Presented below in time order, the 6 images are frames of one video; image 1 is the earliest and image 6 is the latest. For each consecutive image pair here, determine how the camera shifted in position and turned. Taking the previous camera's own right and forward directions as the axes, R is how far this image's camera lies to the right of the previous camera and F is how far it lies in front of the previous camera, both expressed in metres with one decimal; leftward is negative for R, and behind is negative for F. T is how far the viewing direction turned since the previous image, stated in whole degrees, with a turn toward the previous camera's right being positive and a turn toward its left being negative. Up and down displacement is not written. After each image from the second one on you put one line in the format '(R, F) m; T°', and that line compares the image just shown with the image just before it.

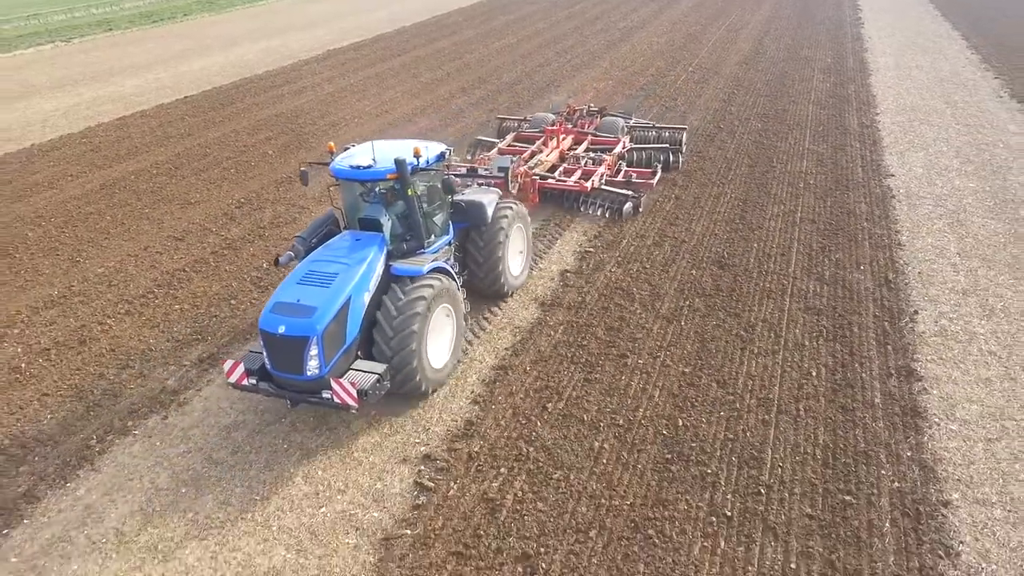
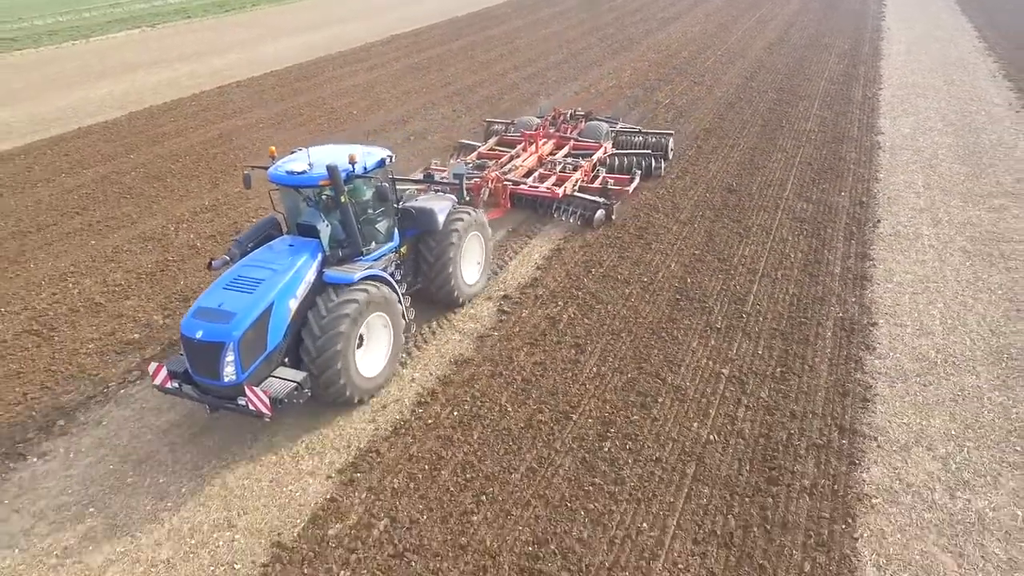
(-0.2, -2.3) m; -2°
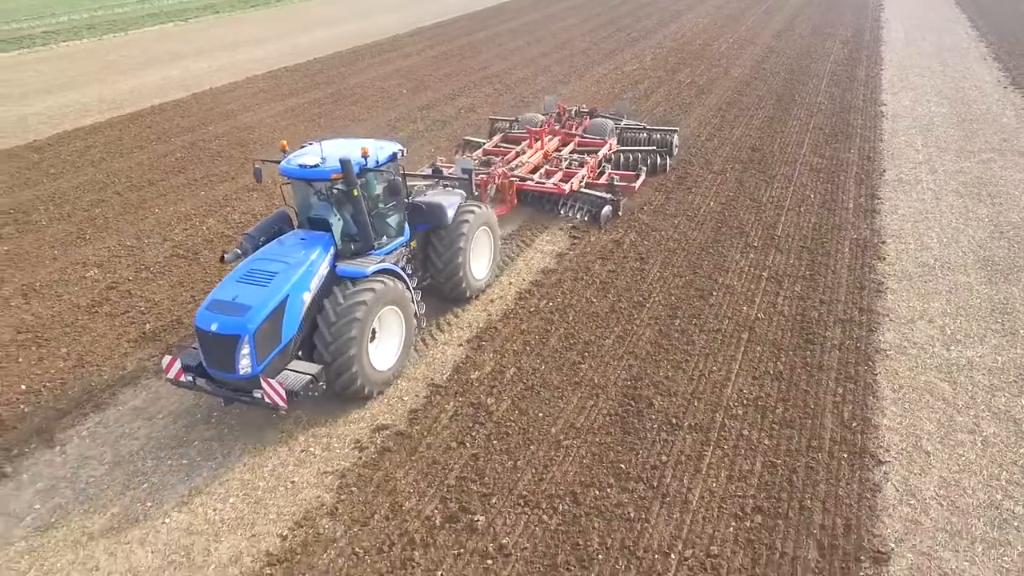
(-0.9, -1.5) m; 0°
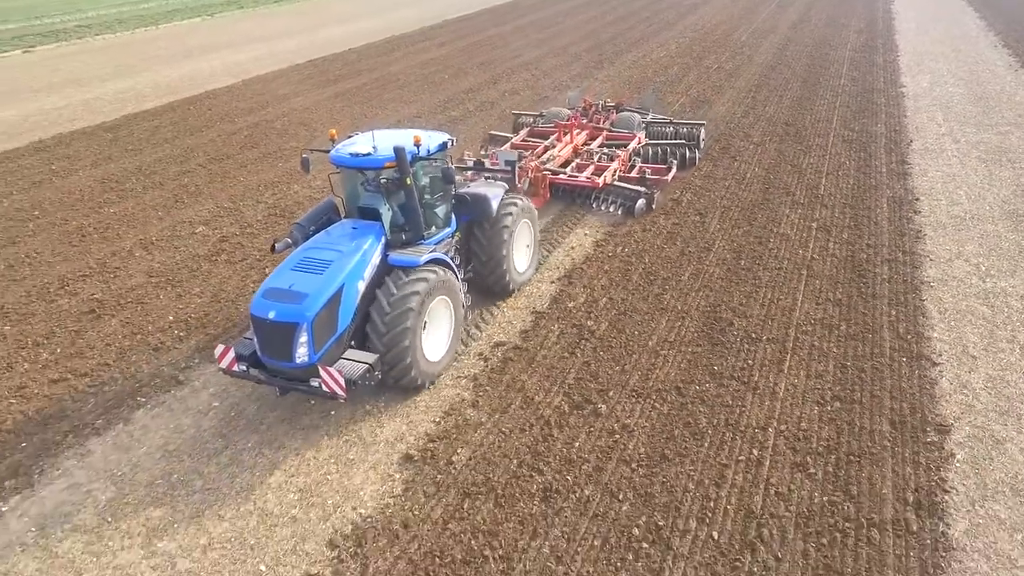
(-1.0, -1.0) m; 0°
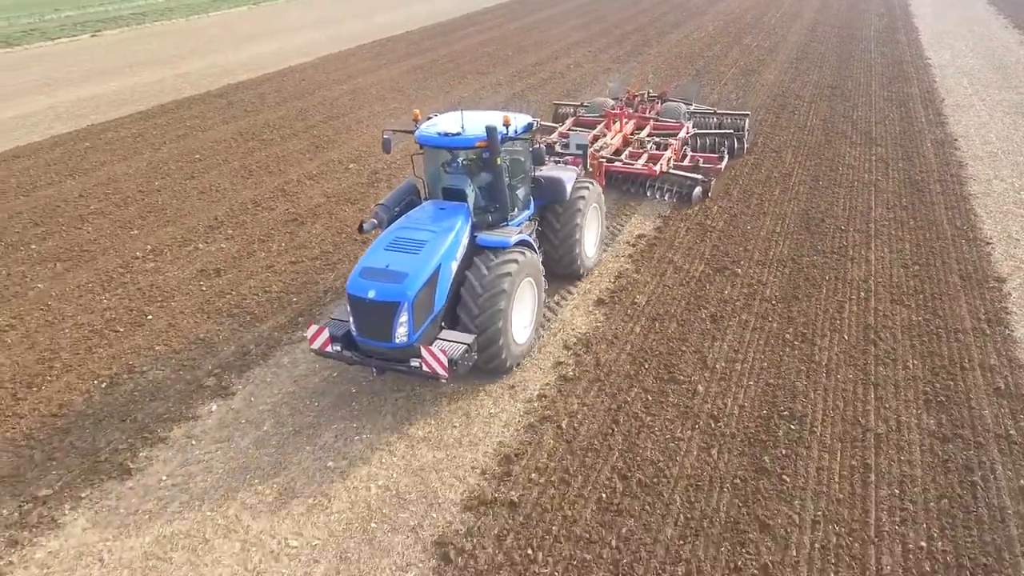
(-1.7, -1.8) m; +1°
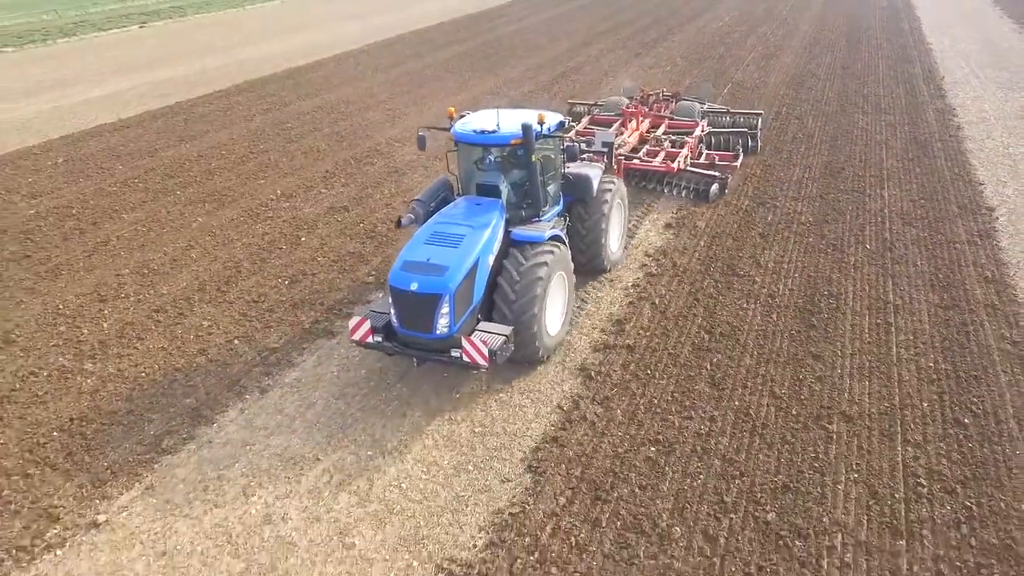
(-1.1, -1.8) m; 0°
